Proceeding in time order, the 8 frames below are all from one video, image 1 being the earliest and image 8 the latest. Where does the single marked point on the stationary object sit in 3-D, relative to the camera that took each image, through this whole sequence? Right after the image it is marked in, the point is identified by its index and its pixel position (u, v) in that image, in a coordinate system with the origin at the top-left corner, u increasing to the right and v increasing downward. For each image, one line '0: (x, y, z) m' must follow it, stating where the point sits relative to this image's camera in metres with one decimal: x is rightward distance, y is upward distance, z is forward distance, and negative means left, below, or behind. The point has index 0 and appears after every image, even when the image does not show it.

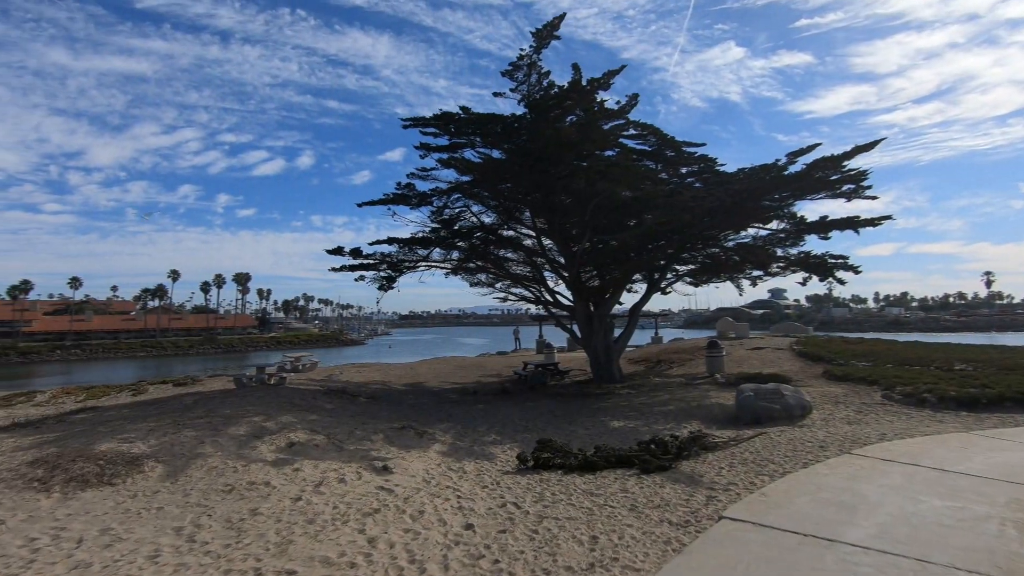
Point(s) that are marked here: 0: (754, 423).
0: (+4.5, -2.5, +11.5) m
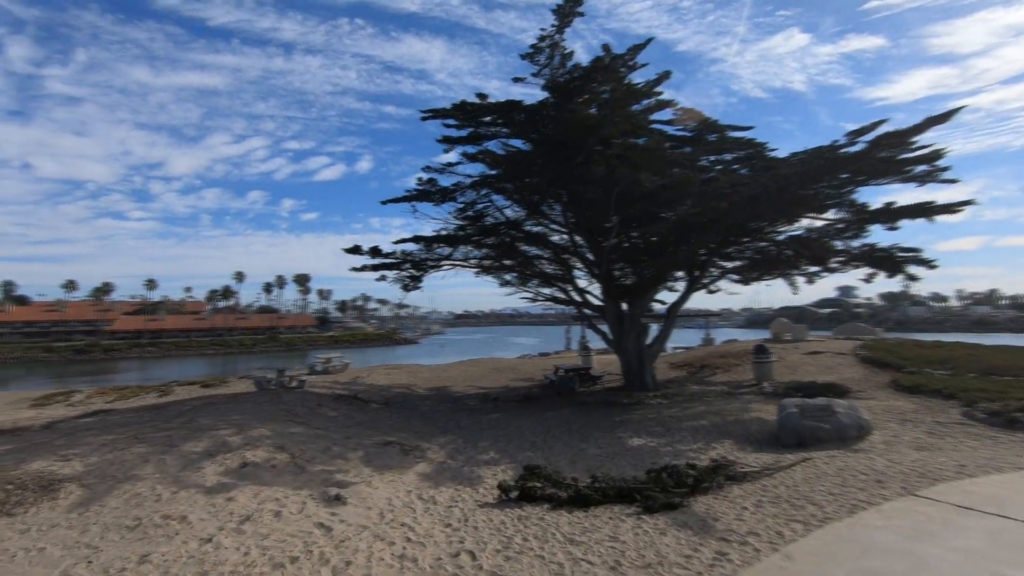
0: (+4.5, -2.5, +9.7) m
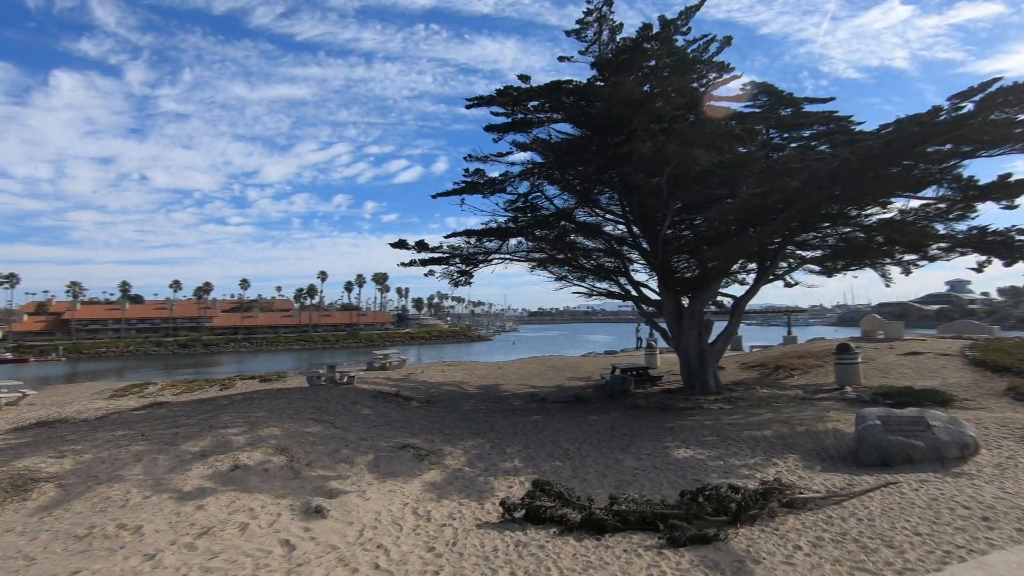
0: (+4.8, -2.3, +8.2) m
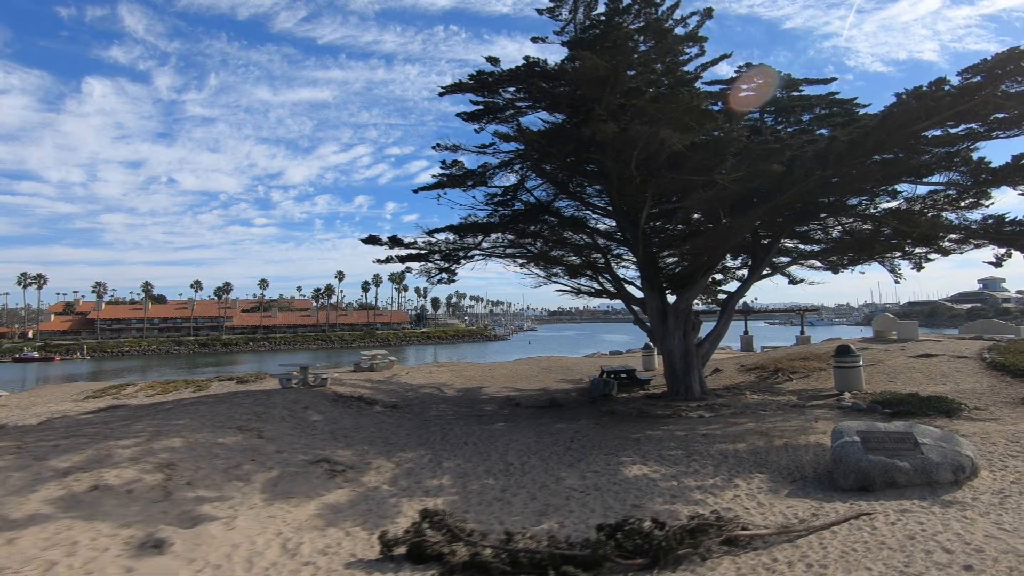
0: (+3.9, -2.3, +7.0) m
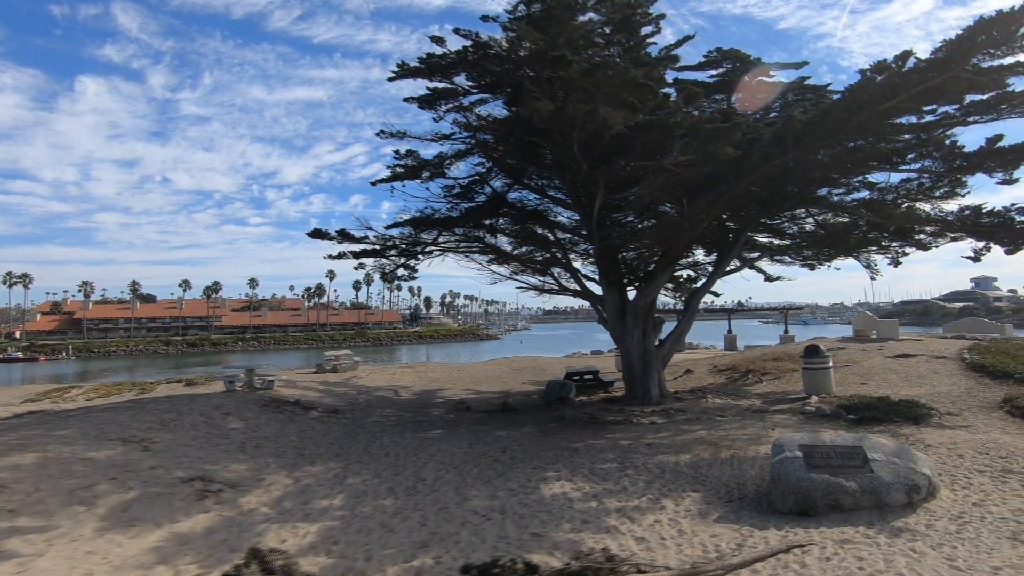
0: (+2.8, -2.2, +6.0) m
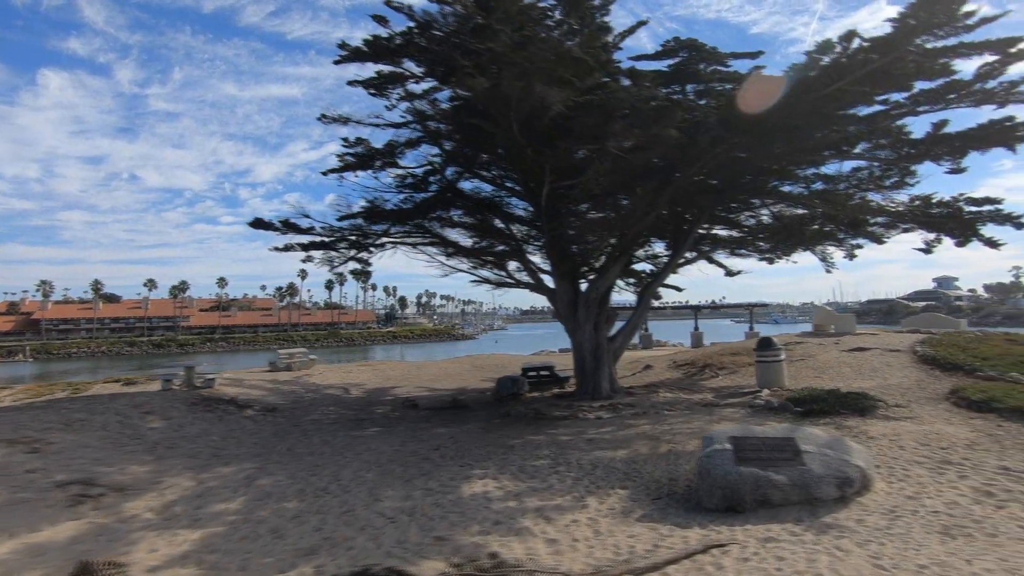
0: (+1.9, -2.0, +5.6) m
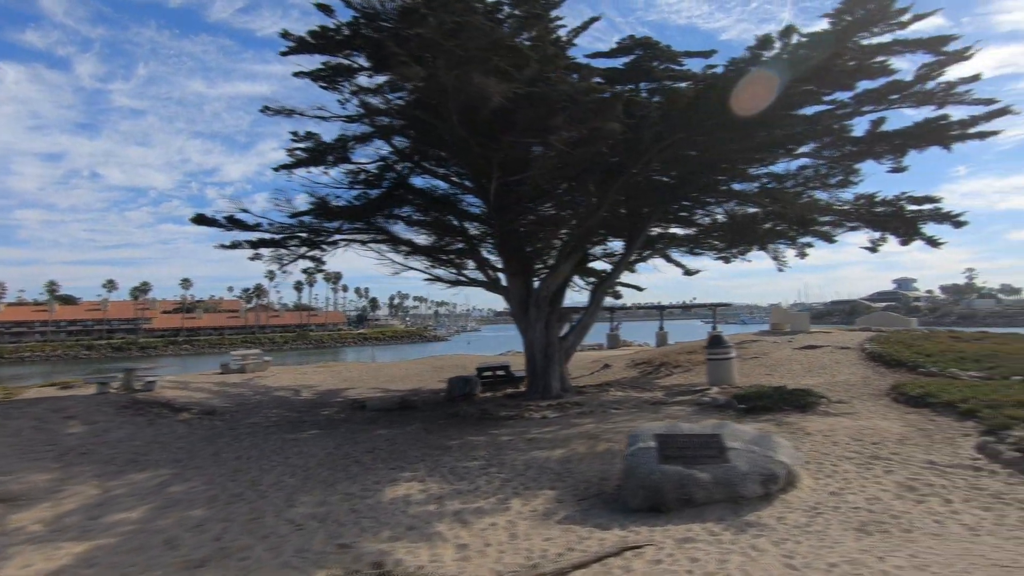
0: (+1.2, -1.9, +5.4) m
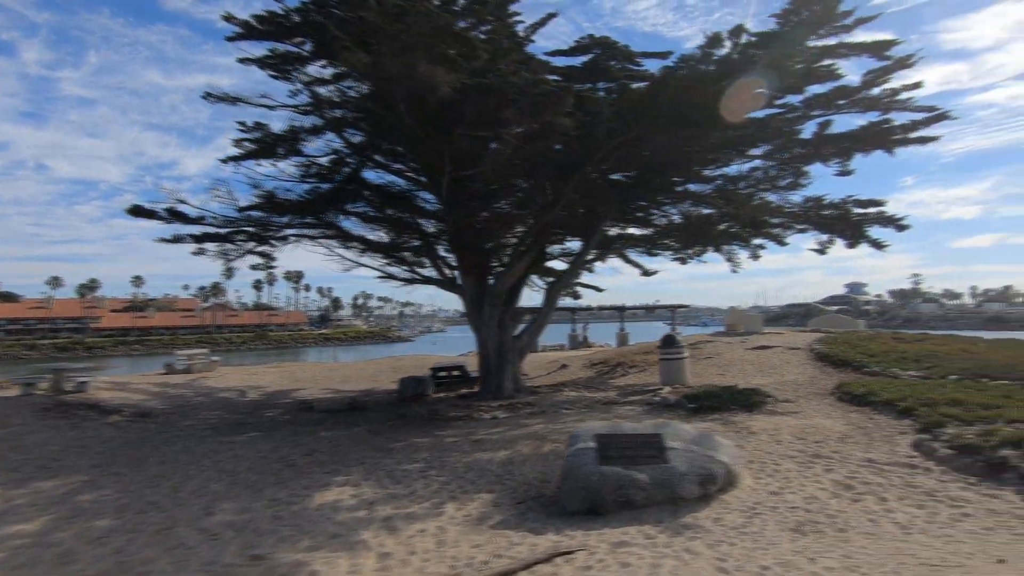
0: (+0.6, -1.9, +5.2) m
